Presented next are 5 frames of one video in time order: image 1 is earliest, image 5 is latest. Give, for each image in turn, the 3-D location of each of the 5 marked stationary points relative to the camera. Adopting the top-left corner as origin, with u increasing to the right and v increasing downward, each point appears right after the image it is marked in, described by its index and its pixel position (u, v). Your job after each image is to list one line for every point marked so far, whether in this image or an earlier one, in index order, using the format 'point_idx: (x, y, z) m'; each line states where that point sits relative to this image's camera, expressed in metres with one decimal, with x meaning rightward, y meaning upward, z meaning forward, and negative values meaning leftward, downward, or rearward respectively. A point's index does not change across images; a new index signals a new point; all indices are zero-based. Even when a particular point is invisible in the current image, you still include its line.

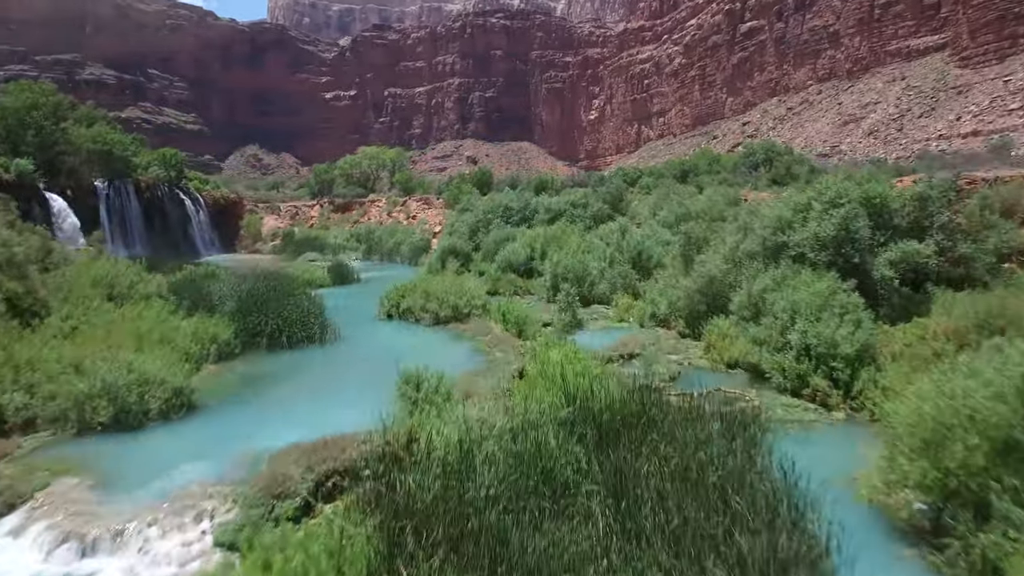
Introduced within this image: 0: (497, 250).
0: (-0.4, +1.0, +20.0) m
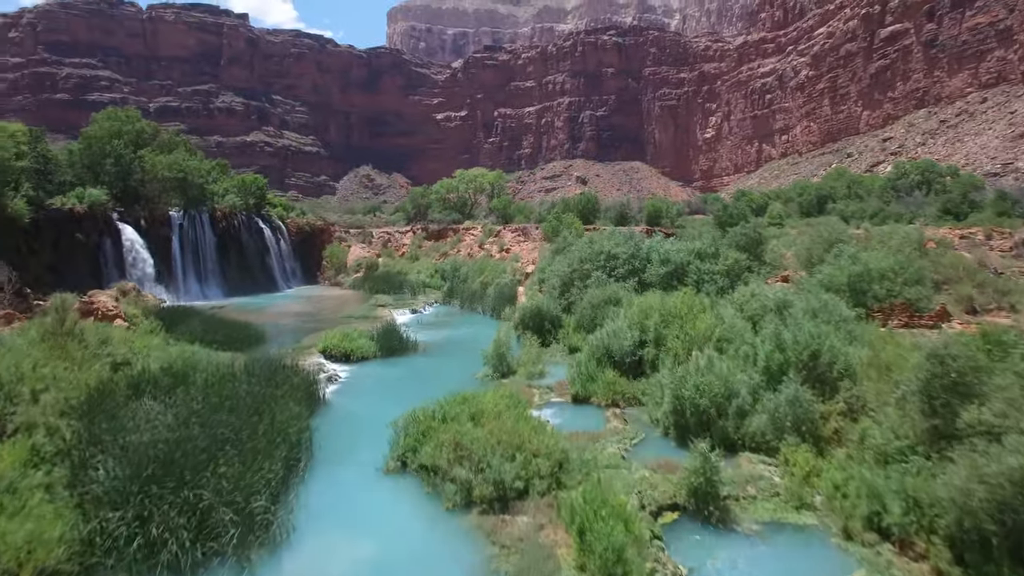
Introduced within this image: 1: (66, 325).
0: (+1.6, -0.6, +14.8) m
1: (-7.9, -0.7, +12.7) m
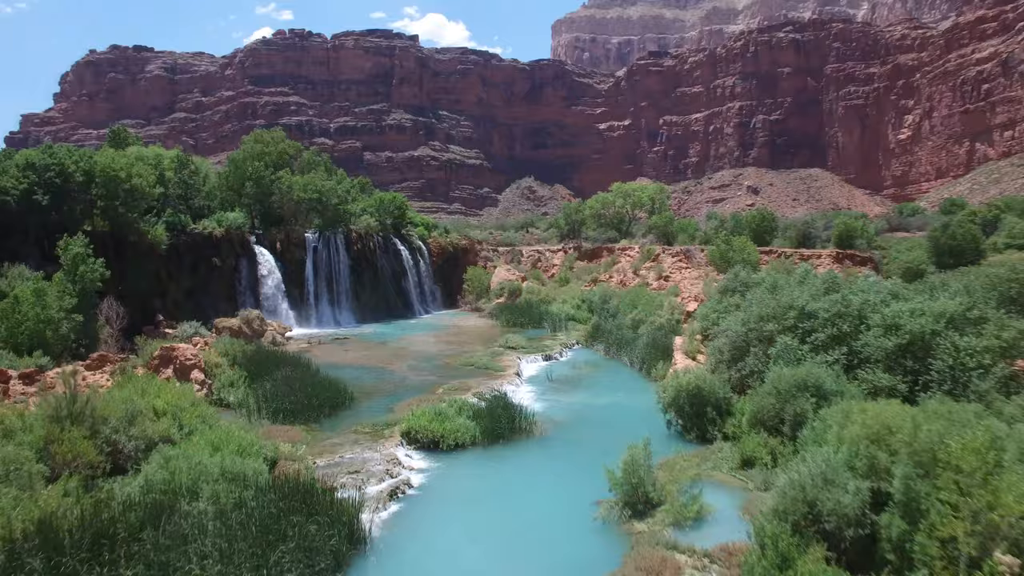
0: (+3.7, -1.7, +10.0) m
1: (-6.1, -1.6, +10.0) m
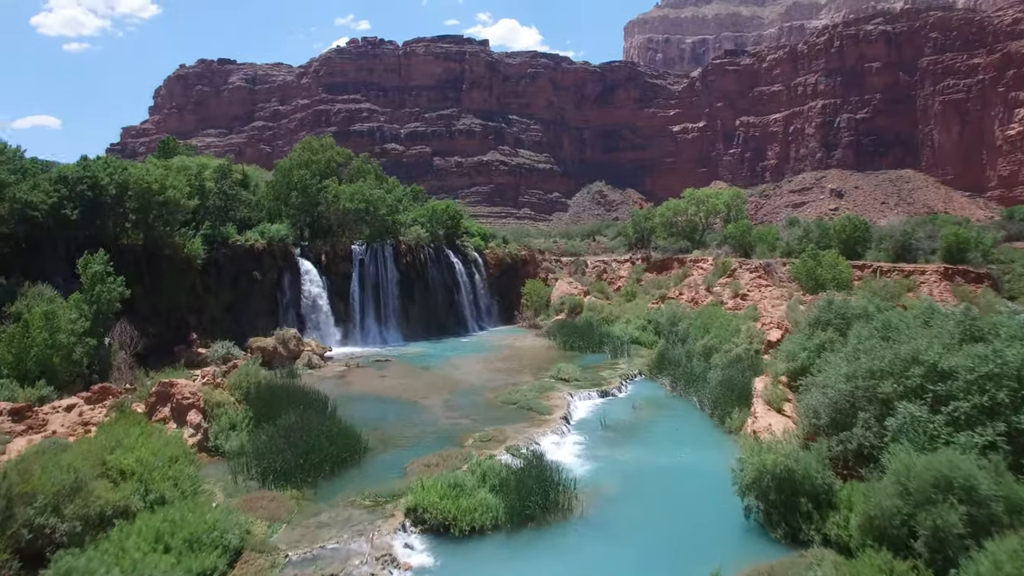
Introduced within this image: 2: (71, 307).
0: (+3.9, -2.3, +7.1) m
1: (-5.8, -2.2, +8.1) m
2: (-11.1, -0.5, +18.1) m
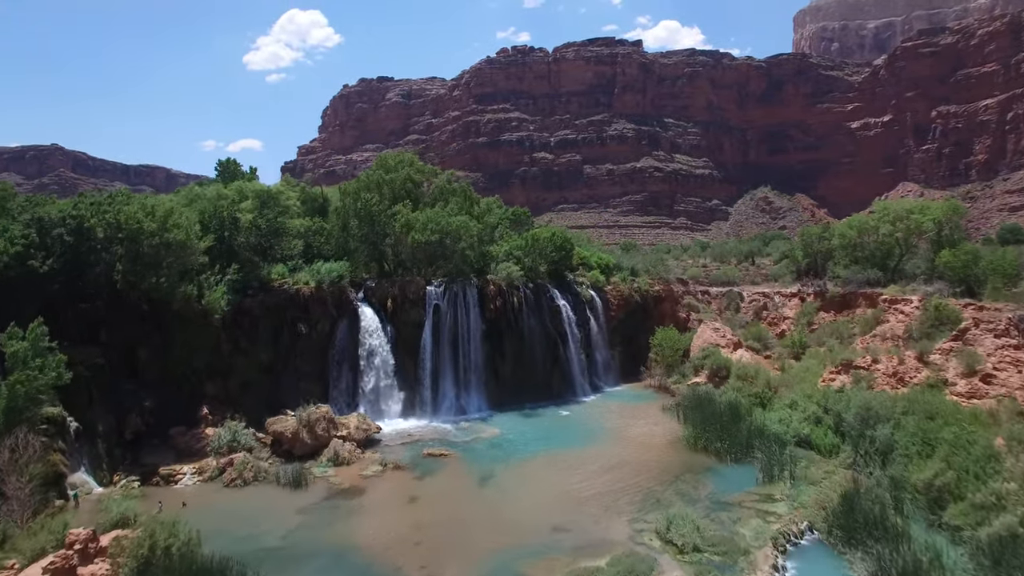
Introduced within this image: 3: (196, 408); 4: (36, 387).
0: (+2.4, -3.9, -1.0) m
1: (-6.9, -3.7, +2.1) m
2: (-9.9, -2.1, +13.1) m
3: (-8.5, -3.3, +19.2) m
4: (-9.2, -1.9, +13.9) m
